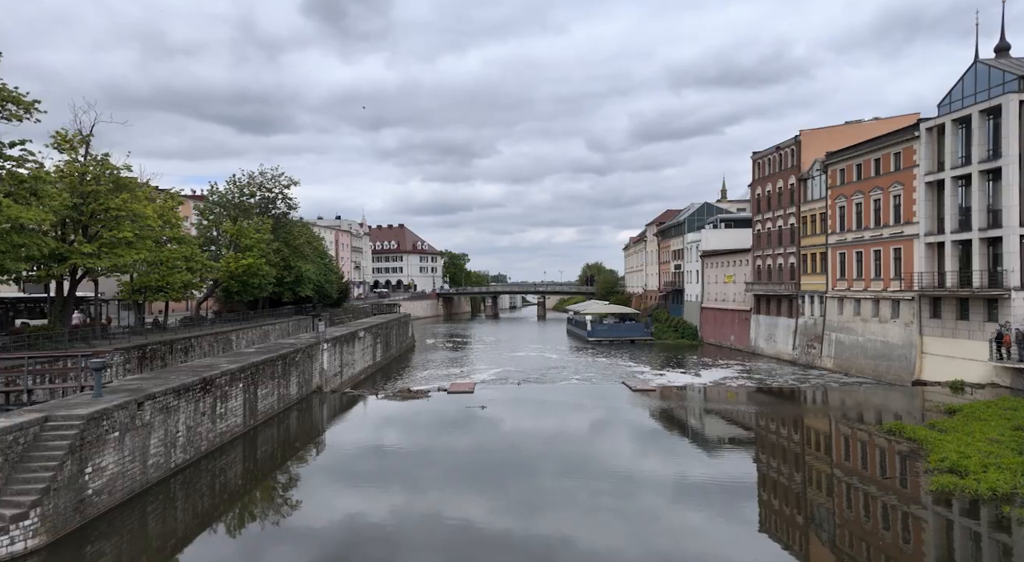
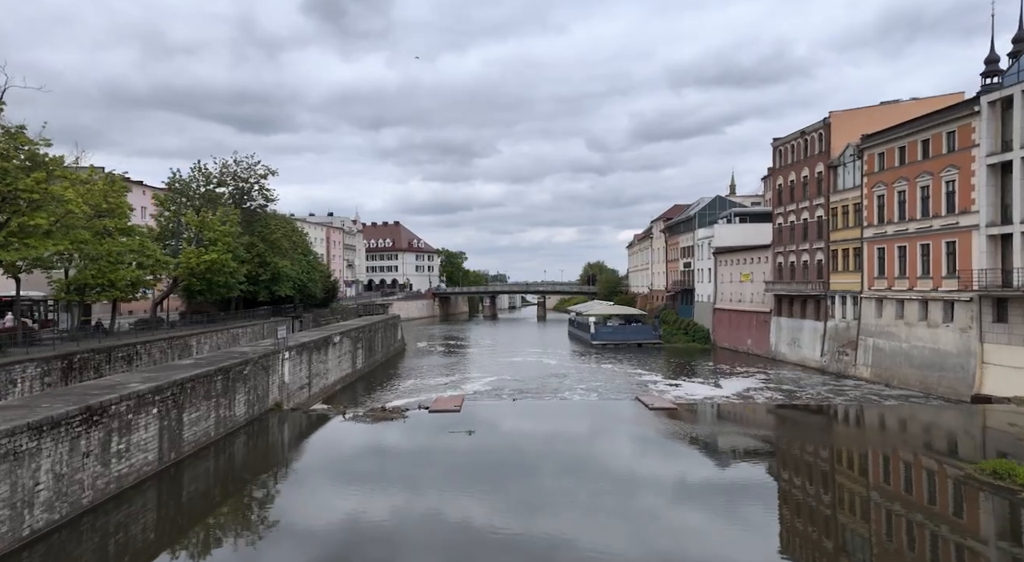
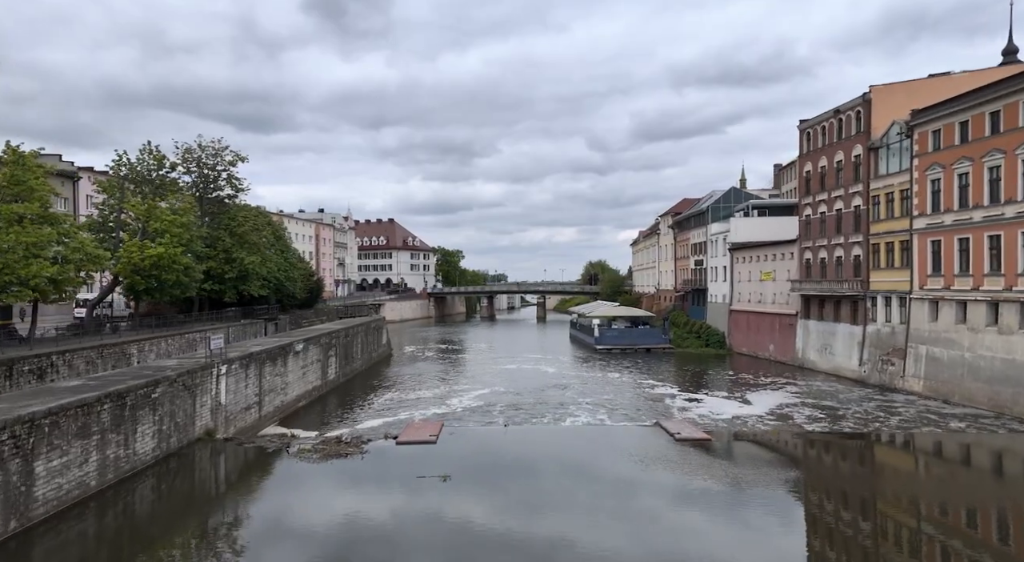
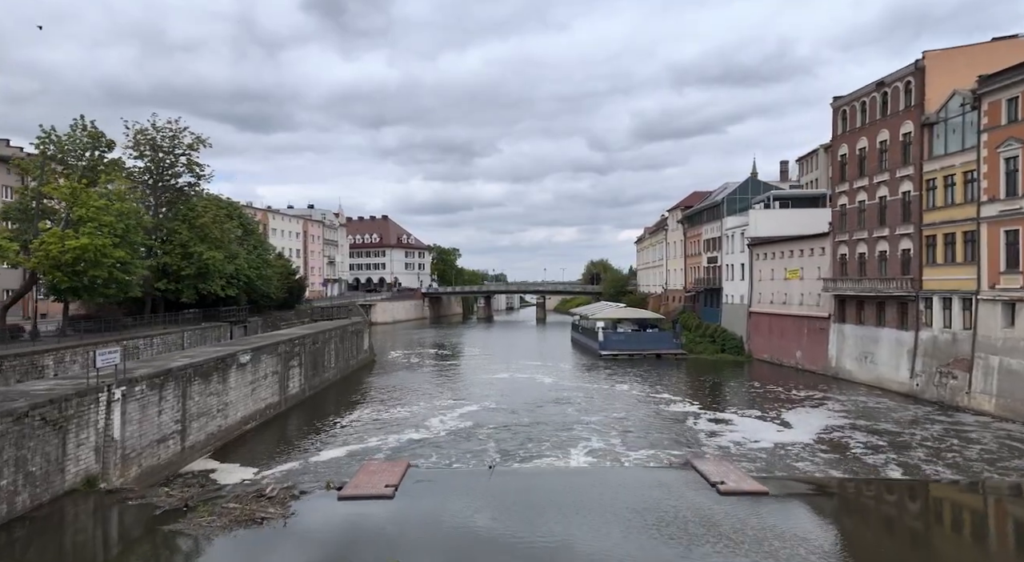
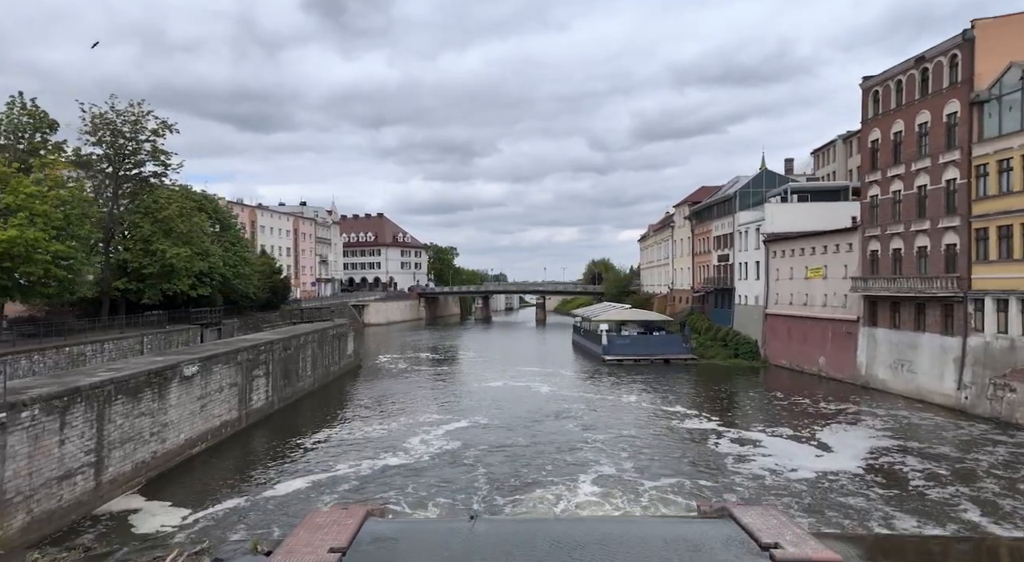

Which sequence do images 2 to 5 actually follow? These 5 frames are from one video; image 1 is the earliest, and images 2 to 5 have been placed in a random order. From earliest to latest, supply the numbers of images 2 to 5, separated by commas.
2, 3, 4, 5
